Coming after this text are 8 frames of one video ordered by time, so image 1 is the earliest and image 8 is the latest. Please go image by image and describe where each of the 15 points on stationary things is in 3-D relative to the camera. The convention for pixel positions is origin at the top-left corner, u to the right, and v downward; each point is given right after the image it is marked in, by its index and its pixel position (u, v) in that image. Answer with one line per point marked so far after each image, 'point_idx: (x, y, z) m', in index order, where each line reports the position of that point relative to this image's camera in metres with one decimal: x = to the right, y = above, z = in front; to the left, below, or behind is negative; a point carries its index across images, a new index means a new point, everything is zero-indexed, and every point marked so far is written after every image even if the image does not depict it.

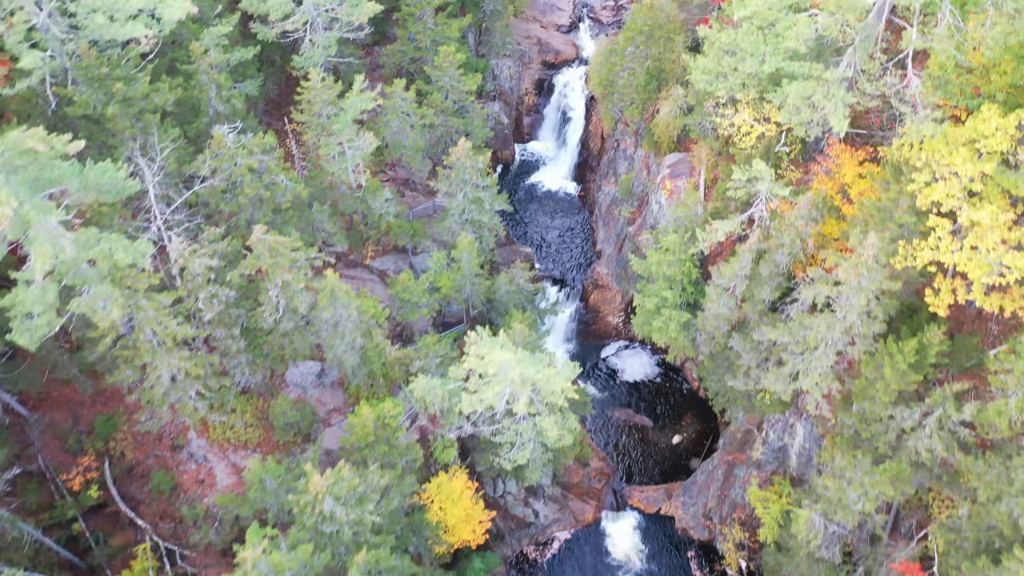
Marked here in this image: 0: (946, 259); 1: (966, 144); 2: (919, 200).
0: (+9.6, +0.7, +17.5) m
1: (+10.2, +3.2, +17.7) m
2: (+9.2, +2.0, +17.9) m
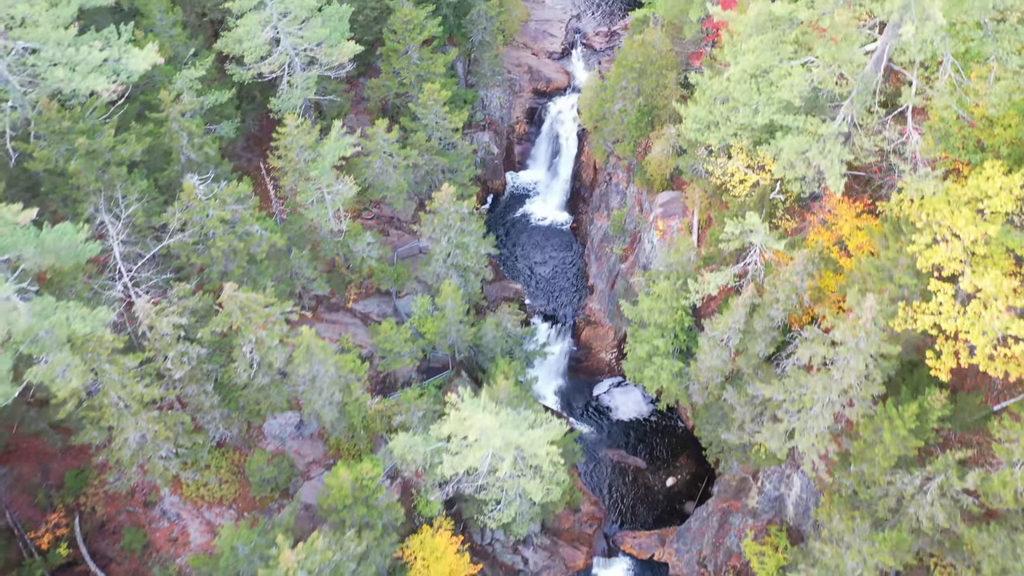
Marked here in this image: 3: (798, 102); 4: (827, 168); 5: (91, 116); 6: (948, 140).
0: (+9.2, -0.7, +16.6) m
1: (+9.7, +1.8, +16.8) m
2: (+8.8, +0.6, +17.1) m
3: (+6.5, +4.2, +18.0) m
4: (+6.9, +2.6, +17.3) m
5: (-10.3, +4.2, +19.3) m
6: (+9.7, +3.3, +17.5) m
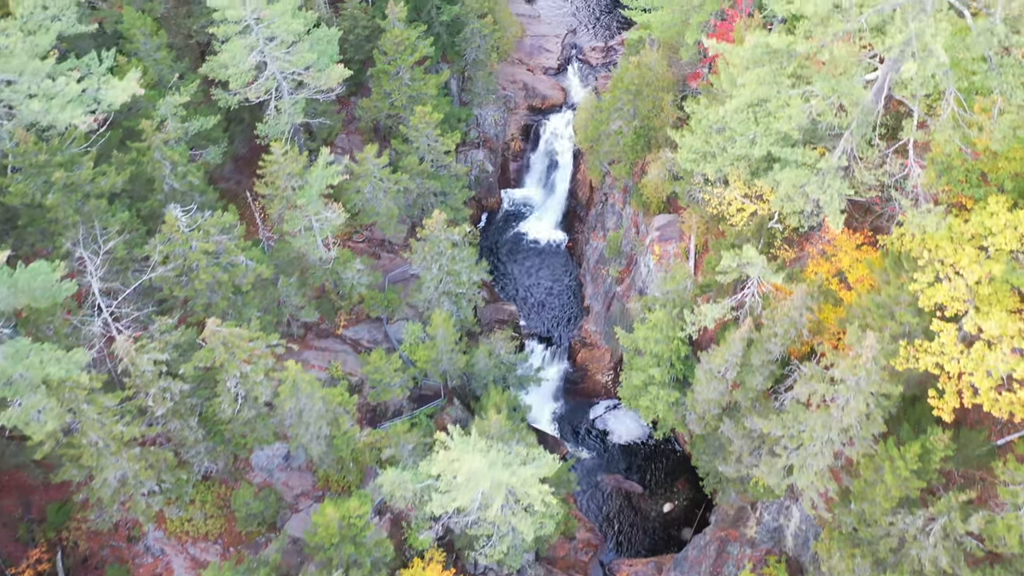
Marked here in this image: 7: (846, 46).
0: (+8.9, -1.6, +16.1) m
1: (+9.5, +1.0, +16.3) m
2: (+8.6, -0.2, +16.5) m
3: (+6.3, +3.4, +17.5) m
4: (+6.7, +1.8, +16.8) m
5: (-10.5, +3.4, +18.8) m
6: (+9.4, +2.5, +17.0) m
7: (+6.4, +4.7, +15.2) m
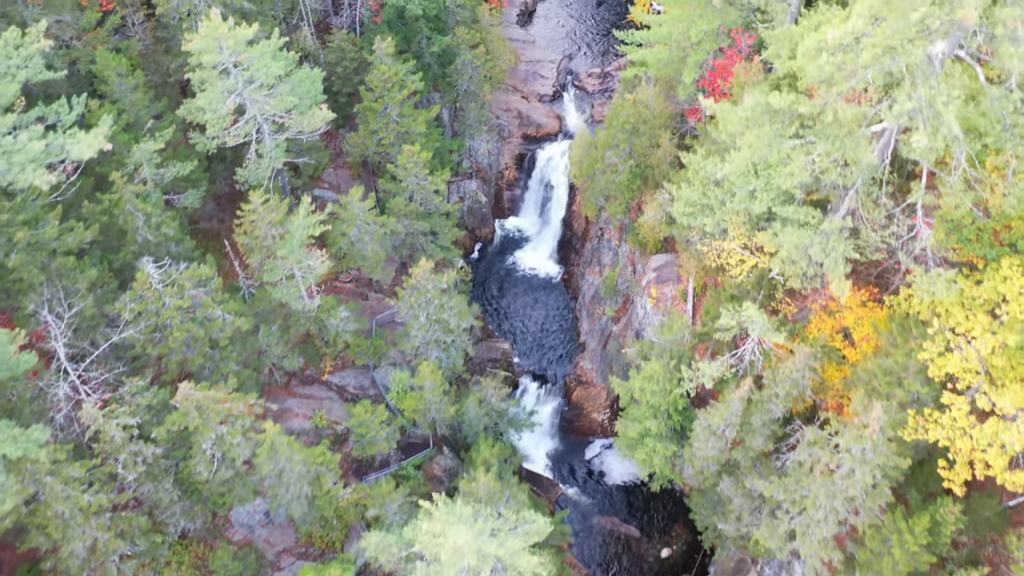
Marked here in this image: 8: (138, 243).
0: (+8.6, -3.0, +15.2) m
1: (+9.2, -0.4, +15.4) m
2: (+8.3, -1.6, +15.6) m
3: (+6.0, +2.0, +16.6) m
4: (+6.4, +0.4, +15.9) m
5: (-10.8, +2.0, +17.9) m
6: (+9.2, +1.1, +16.1) m
7: (+6.1, +3.3, +14.3) m
8: (-9.2, +1.1, +19.5) m
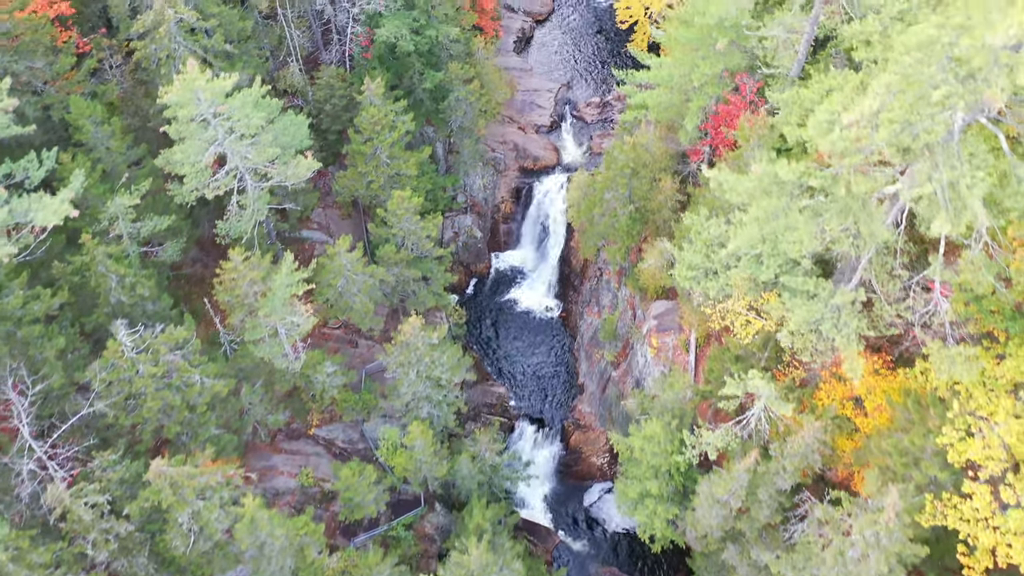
0: (+8.5, -4.5, +14.2) m
1: (+9.0, -1.9, +14.4) m
2: (+8.1, -3.1, +14.6) m
3: (+5.8, +0.5, +15.6) m
4: (+6.2, -1.1, +14.9) m
5: (-11.0, +0.5, +16.9) m
6: (+9.0, -0.4, +15.1) m
7: (+6.0, +1.8, +13.3) m
8: (-9.4, -0.4, +18.5) m
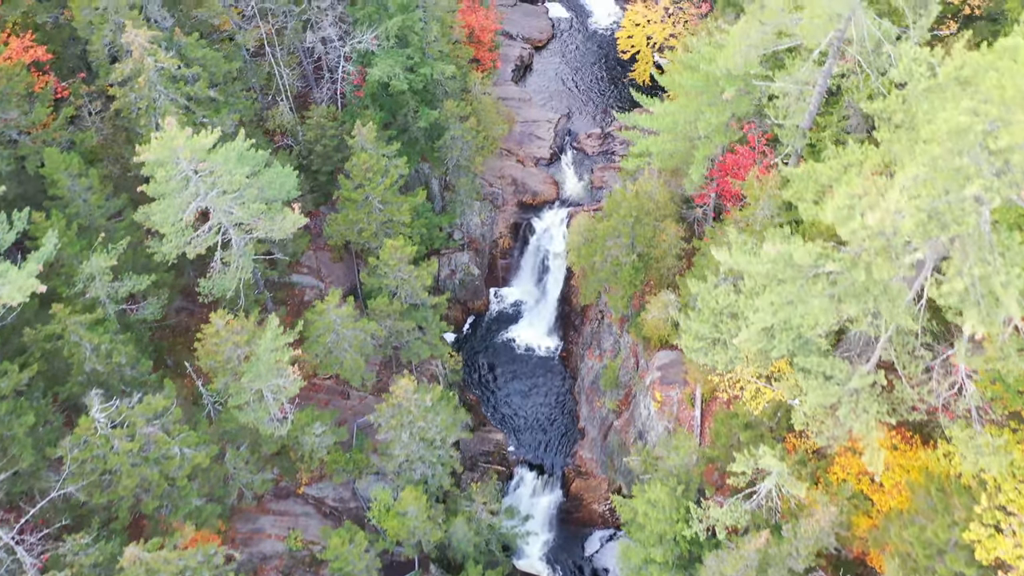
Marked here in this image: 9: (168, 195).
0: (+8.4, -5.9, +13.2) m
1: (+9.0, -3.4, +13.4) m
2: (+8.0, -4.6, +13.6) m
3: (+5.8, -1.0, +14.6) m
4: (+6.1, -2.6, +13.9) m
5: (-11.0, -1.0, +15.9) m
6: (+8.9, -1.9, +14.1) m
7: (+5.9, +0.4, +12.4) m
8: (-9.5, -1.9, +17.6) m
9: (-7.9, +2.1, +18.2) m
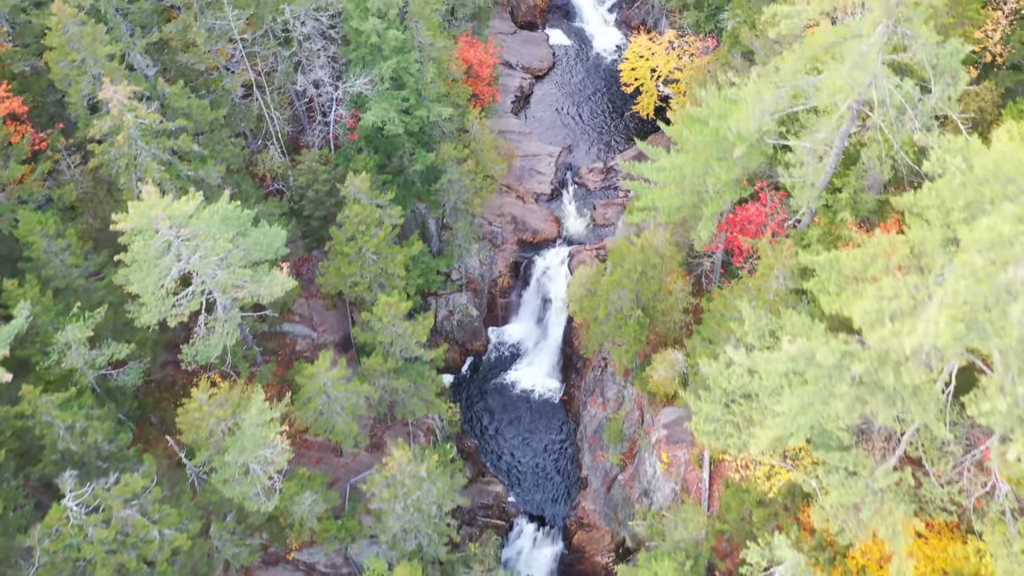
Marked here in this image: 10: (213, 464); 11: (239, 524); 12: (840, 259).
0: (+8.4, -7.5, +12.1) m
1: (+8.9, -4.9, +12.4) m
2: (+8.0, -6.1, +12.6) m
3: (+5.7, -2.5, +13.6) m
4: (+6.1, -4.1, +12.9) m
5: (-11.1, -2.6, +15.0) m
6: (+8.9, -3.4, +13.1) m
7: (+5.9, -1.2, +11.4) m
8: (-9.5, -3.5, +16.6) m
9: (-7.9, +0.6, +17.2) m
10: (-6.9, -4.0, +18.3) m
11: (-6.8, -5.9, +19.8) m
12: (+5.2, +0.5, +12.5) m
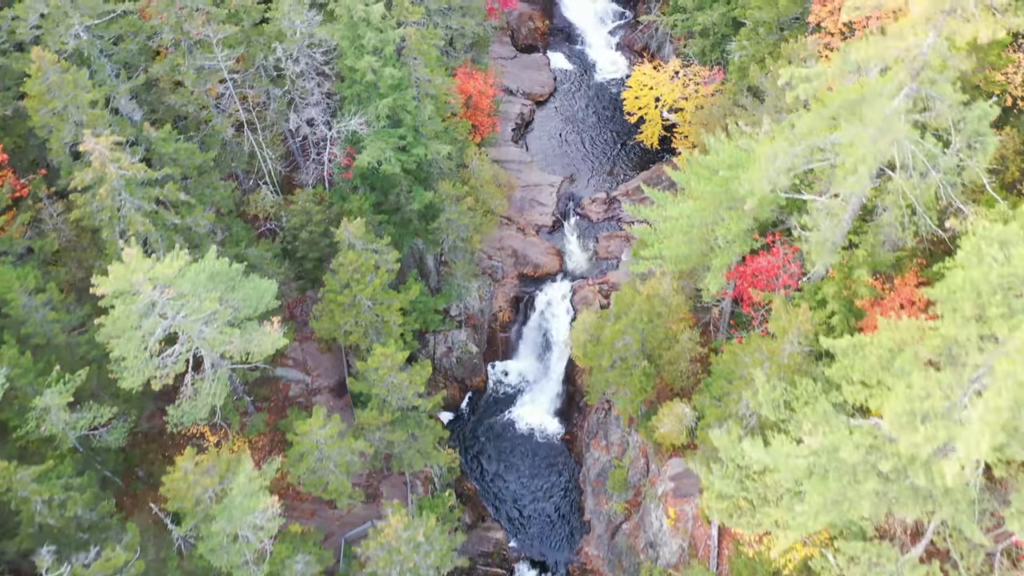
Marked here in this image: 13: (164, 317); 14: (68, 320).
0: (+8.4, -8.8, +11.3) m
1: (+9.0, -6.2, +11.5) m
2: (+8.0, -7.4, +11.7) m
3: (+5.8, -3.8, +12.8) m
4: (+6.1, -5.4, +12.1) m
5: (-11.0, -3.9, +14.1) m
6: (+8.9, -4.7, +12.3) m
7: (+5.9, -2.5, +10.5) m
8: (-9.5, -4.8, +15.7) m
9: (-7.9, -0.7, +16.4) m
10: (-6.9, -5.3, +17.4) m
11: (-6.8, -7.3, +18.9) m
12: (+5.2, -0.8, +11.7) m
13: (-7.4, -0.7, +16.7) m
14: (-10.5, -0.7, +18.6) m
